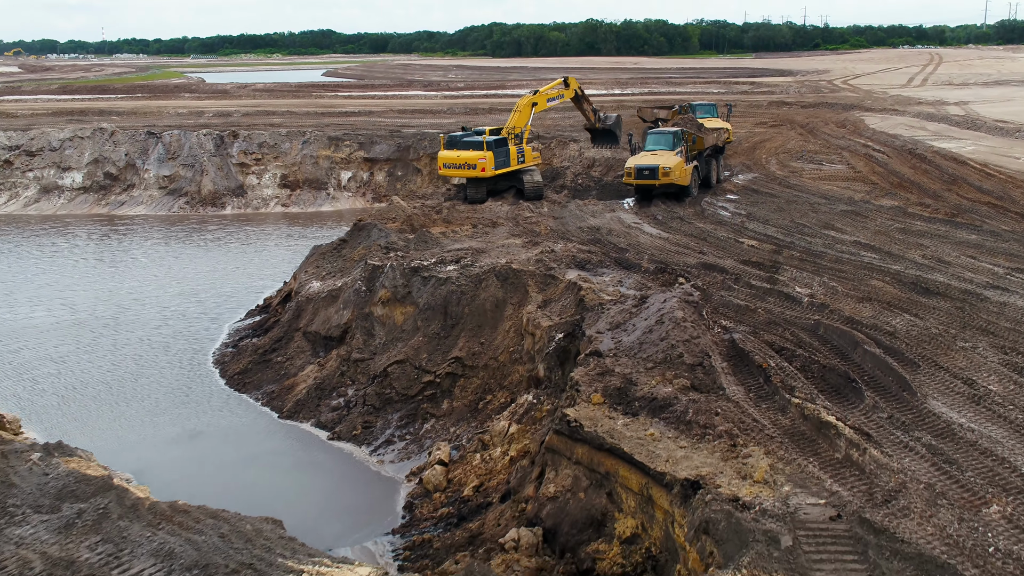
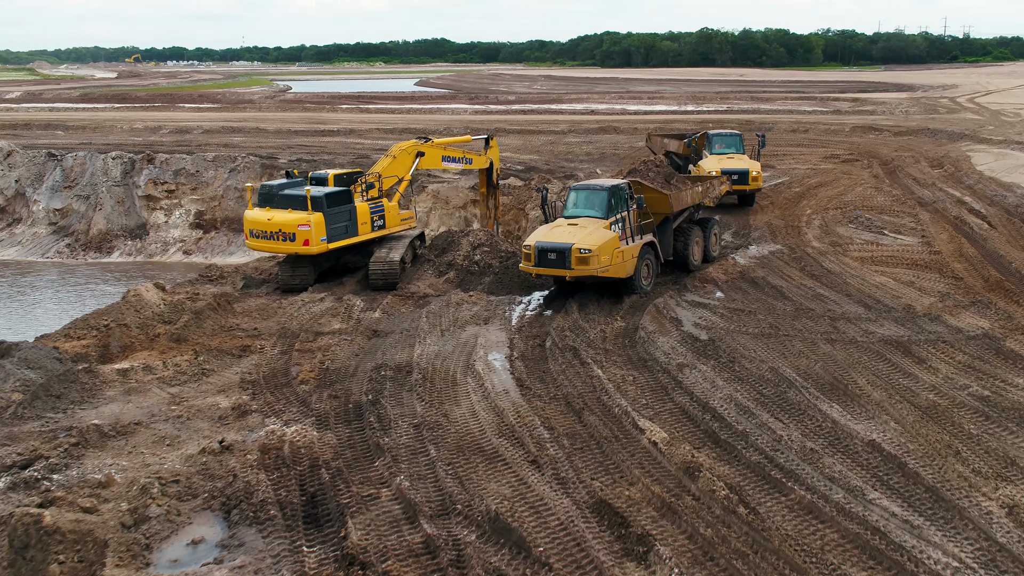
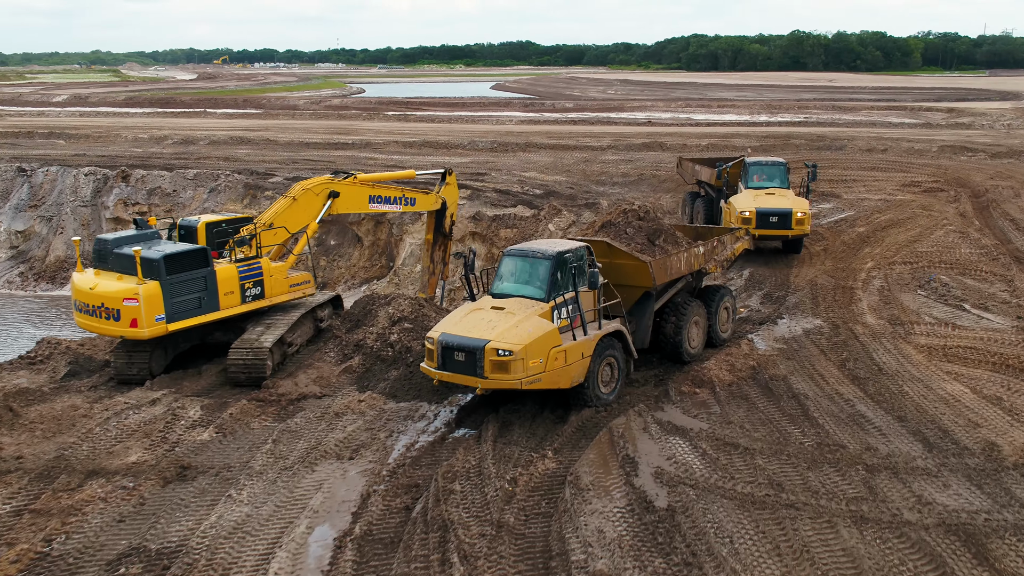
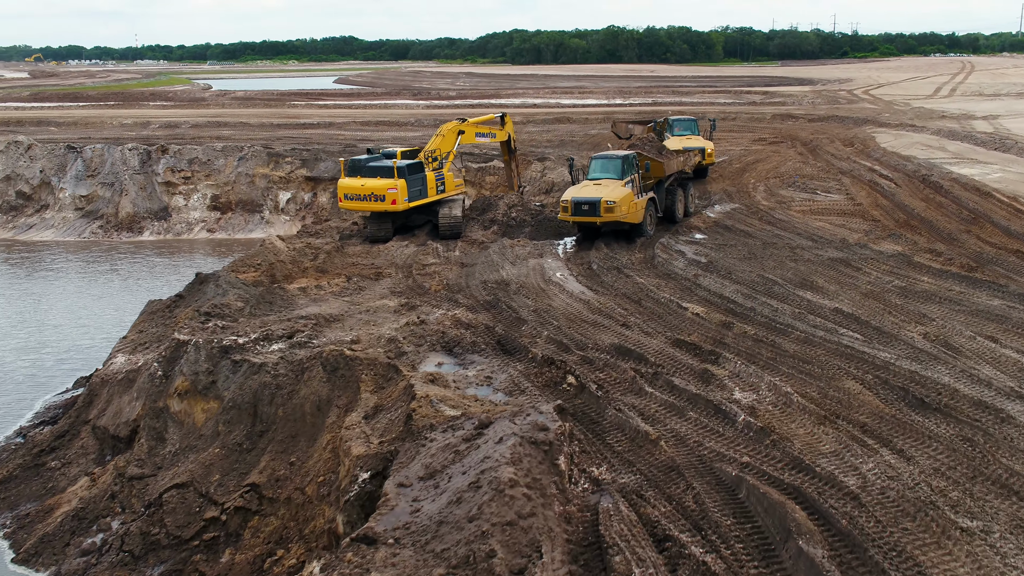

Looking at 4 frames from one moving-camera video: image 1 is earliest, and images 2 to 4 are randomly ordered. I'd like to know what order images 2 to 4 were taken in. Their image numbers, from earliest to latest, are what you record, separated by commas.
4, 2, 3
